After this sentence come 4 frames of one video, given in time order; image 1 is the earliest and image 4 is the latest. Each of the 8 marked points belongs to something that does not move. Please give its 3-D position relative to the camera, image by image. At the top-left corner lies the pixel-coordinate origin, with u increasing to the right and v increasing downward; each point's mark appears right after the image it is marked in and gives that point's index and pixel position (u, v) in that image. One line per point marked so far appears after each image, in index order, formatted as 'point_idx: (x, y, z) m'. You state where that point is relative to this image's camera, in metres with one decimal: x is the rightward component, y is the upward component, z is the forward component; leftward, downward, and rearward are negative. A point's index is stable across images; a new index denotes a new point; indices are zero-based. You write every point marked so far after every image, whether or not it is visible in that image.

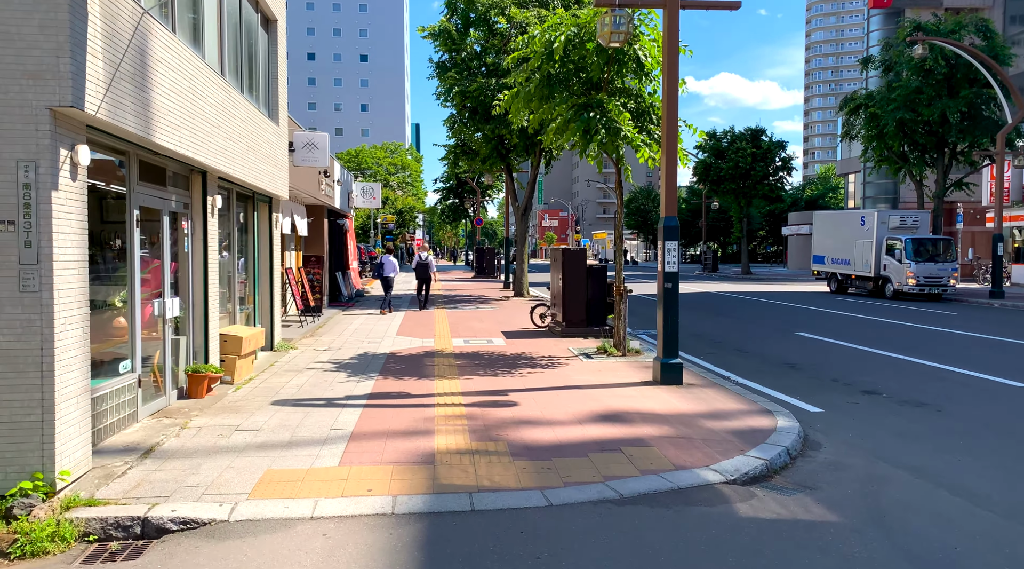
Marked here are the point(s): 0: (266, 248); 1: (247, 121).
0: (-4.1, +0.6, +13.0) m
1: (-3.6, +2.2, +10.7) m
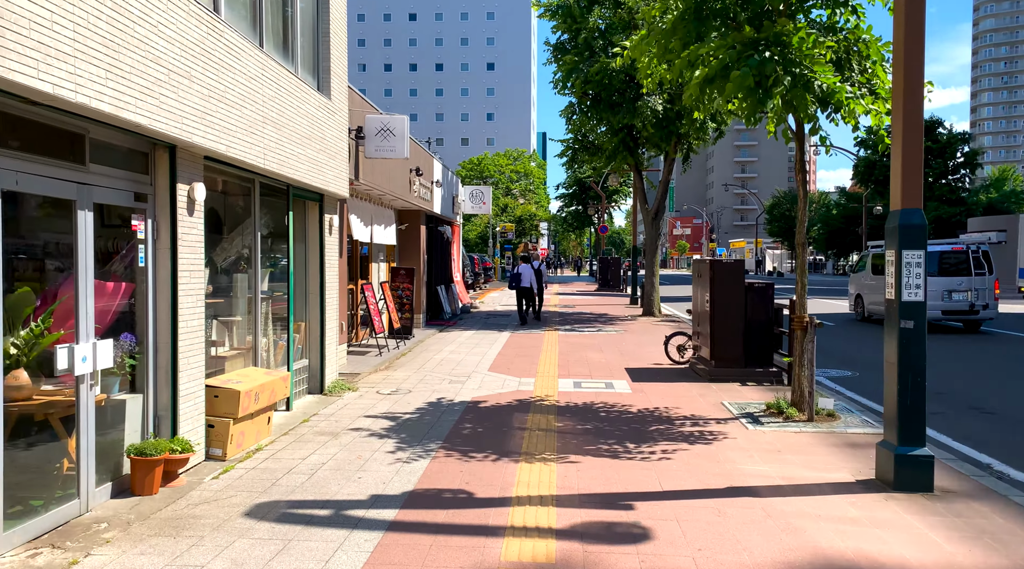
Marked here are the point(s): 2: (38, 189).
0: (-2.5, +0.3, +9.9) m
1: (-2.4, +2.0, +7.7) m
2: (-3.0, +0.6, +4.9) m
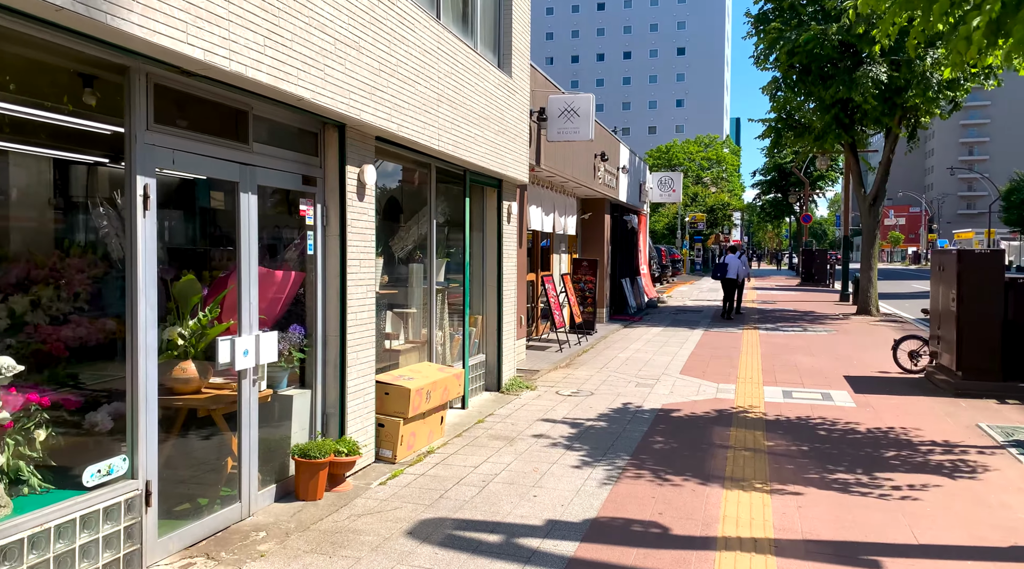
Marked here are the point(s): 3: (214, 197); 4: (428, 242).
0: (-0.2, +0.4, +9.4) m
1: (-0.6, +2.0, +7.1) m
2: (-1.8, +0.7, +4.6) m
3: (-1.8, +0.5, +4.8) m
4: (-0.8, +0.4, +7.9) m
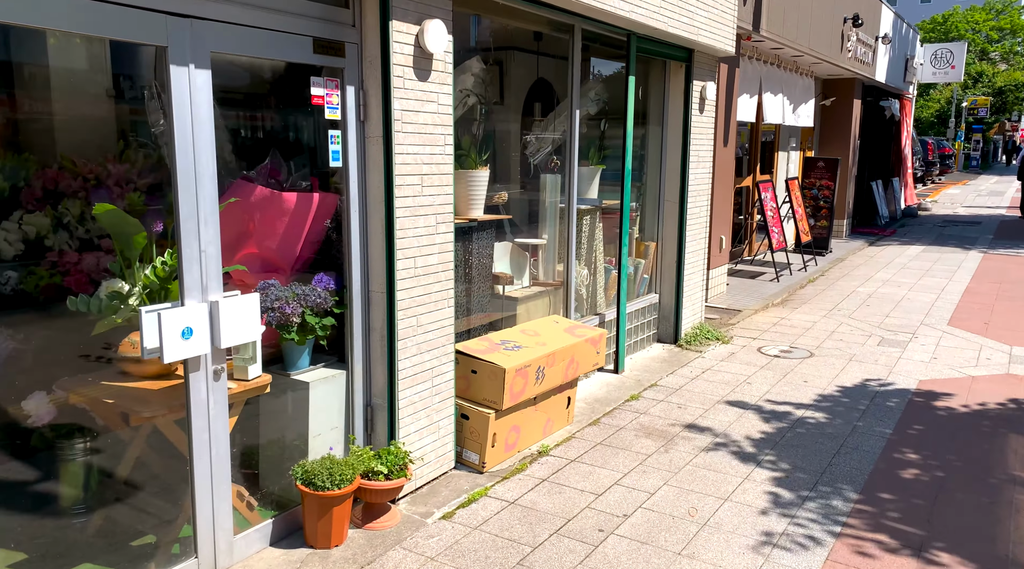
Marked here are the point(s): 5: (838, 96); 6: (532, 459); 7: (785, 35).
0: (+1.4, +1.1, +6.8) m
1: (+0.4, +2.5, +4.5) m
2: (-1.5, +0.9, +2.7) m
3: (-1.4, +0.8, +2.8) m
4: (+0.4, +1.0, +5.5) m
5: (+5.6, +3.2, +13.5) m
6: (+0.1, -1.0, +4.4) m
7: (+3.2, +2.9, +9.2) m
